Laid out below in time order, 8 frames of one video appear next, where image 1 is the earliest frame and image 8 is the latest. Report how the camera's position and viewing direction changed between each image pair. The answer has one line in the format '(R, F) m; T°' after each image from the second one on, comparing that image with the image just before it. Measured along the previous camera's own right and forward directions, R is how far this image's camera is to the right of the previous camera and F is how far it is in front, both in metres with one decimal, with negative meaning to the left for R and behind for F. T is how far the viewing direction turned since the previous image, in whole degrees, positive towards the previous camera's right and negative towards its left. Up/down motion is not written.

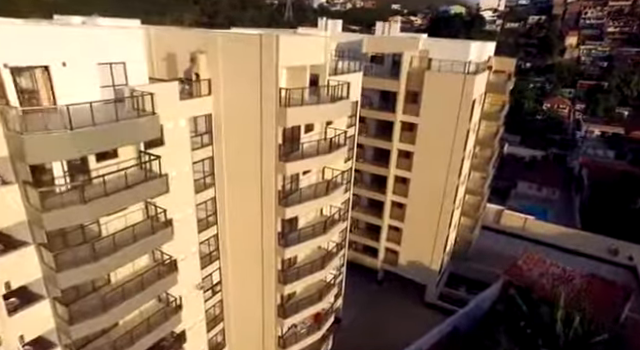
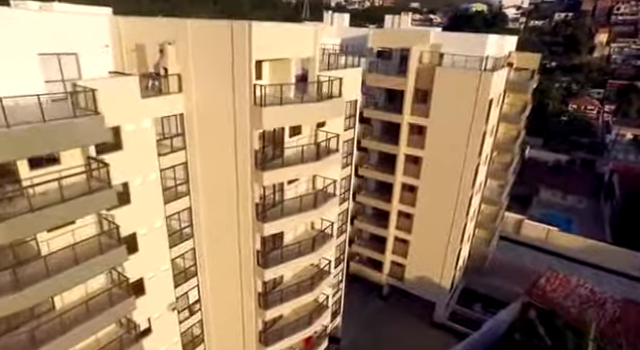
(+1.1, +2.3) m; -3°
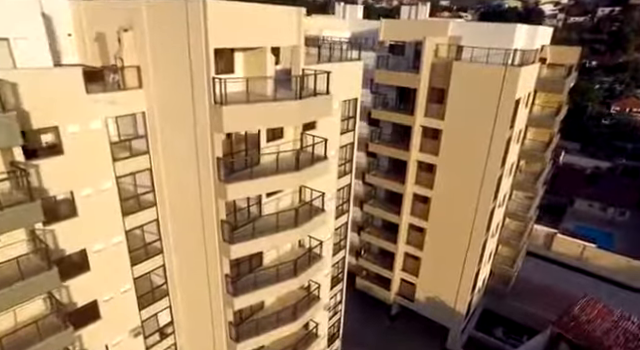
(+1.4, +2.4) m; -4°
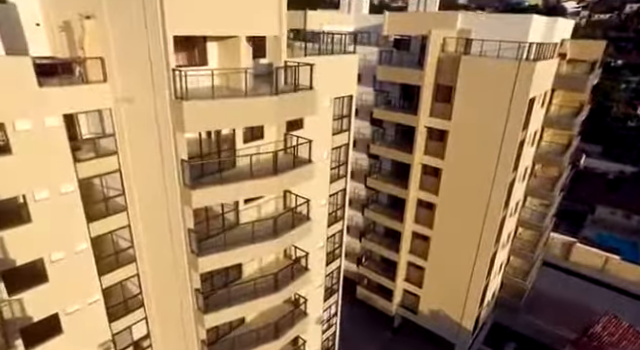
(+0.9, +1.4) m; -2°
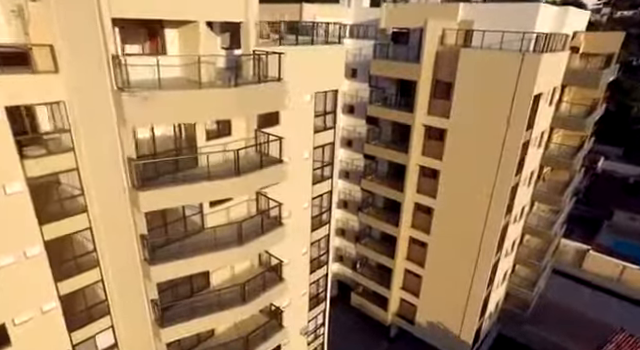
(+1.1, +1.2) m; -2°
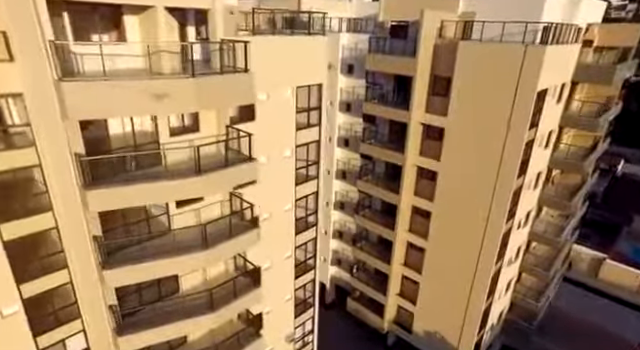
(+1.1, +0.9) m; -2°
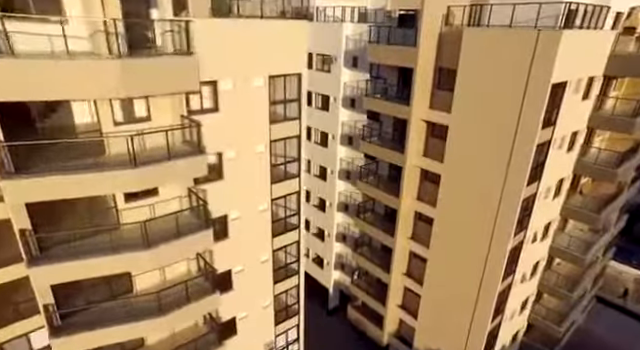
(+1.9, +1.2) m; -6°
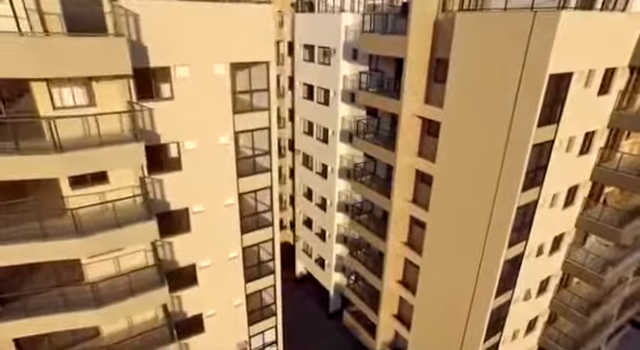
(+2.3, +0.9) m; -7°
